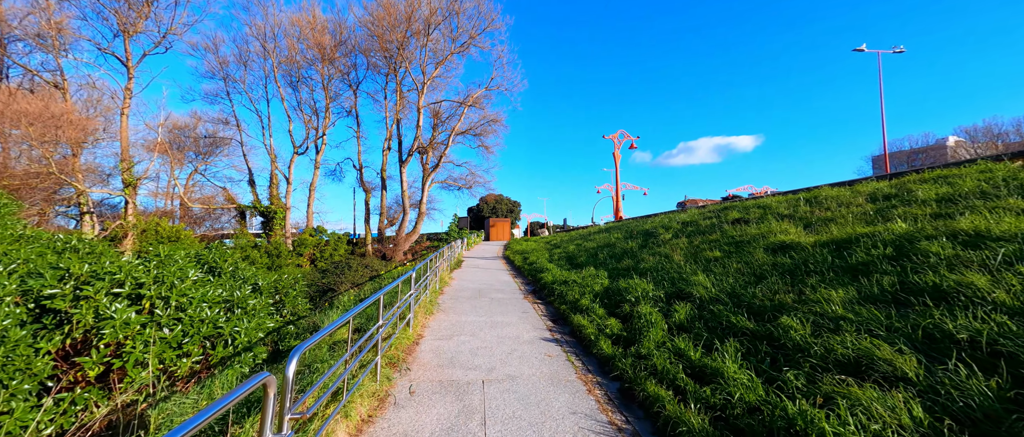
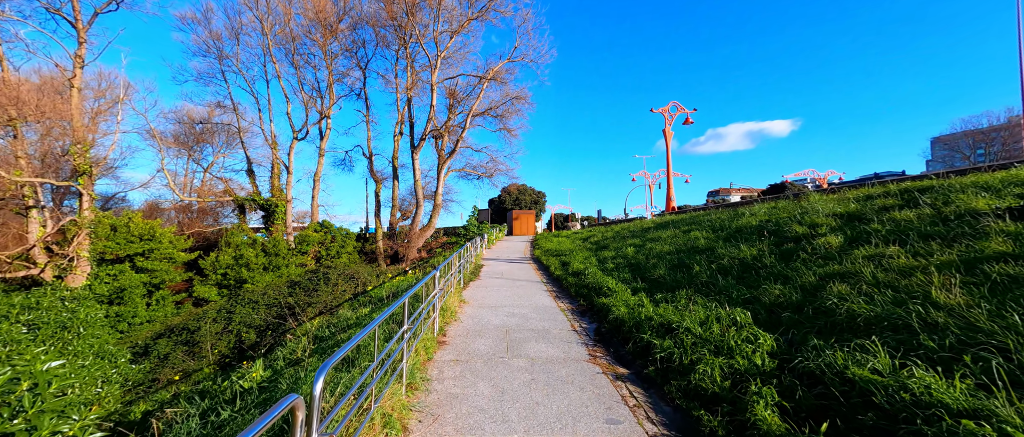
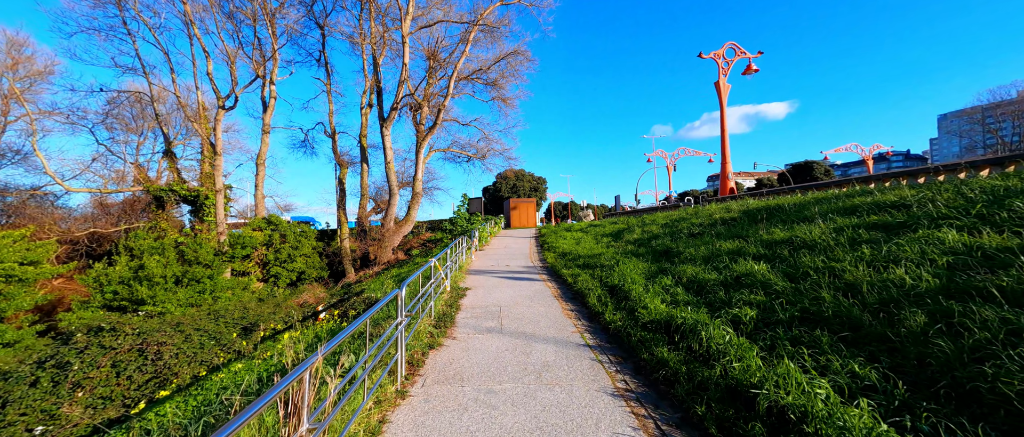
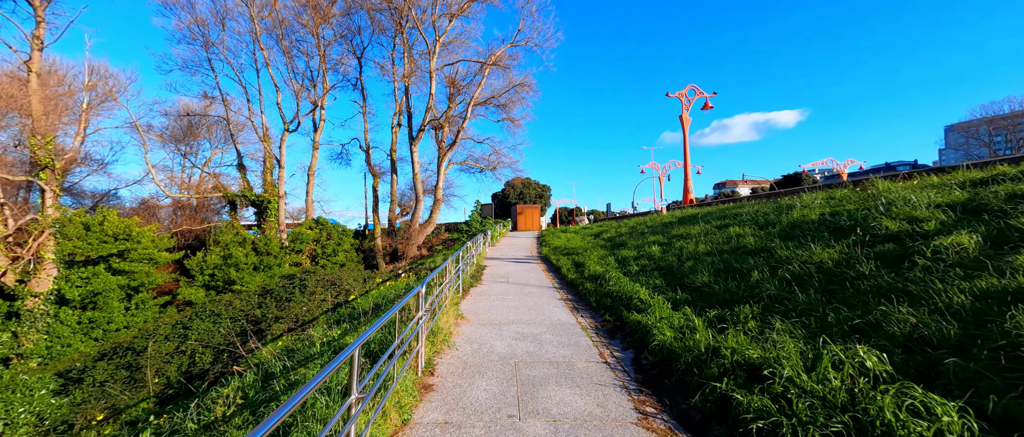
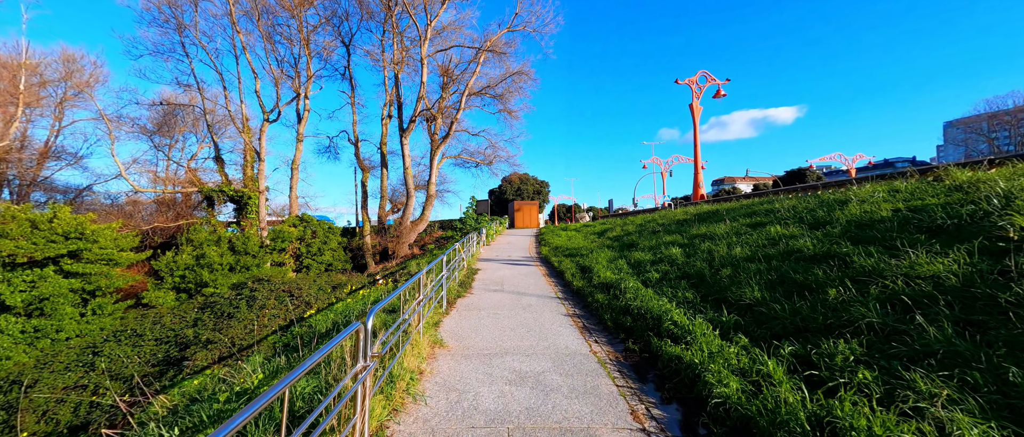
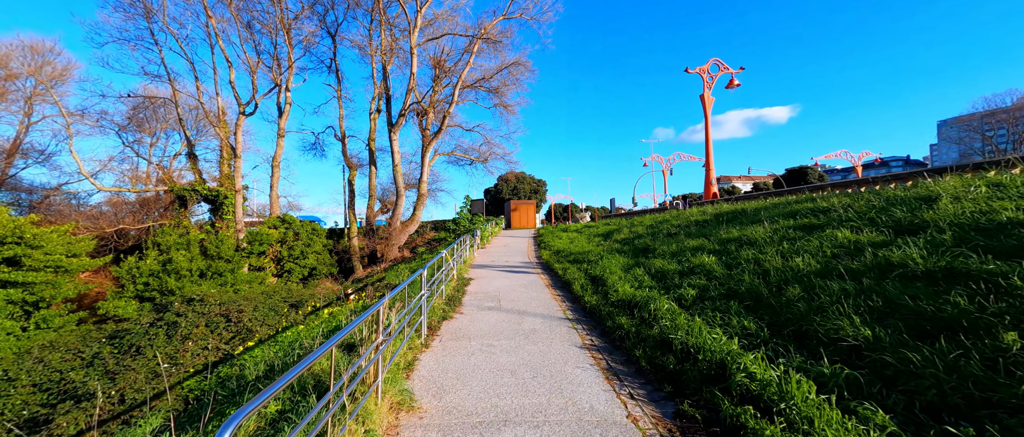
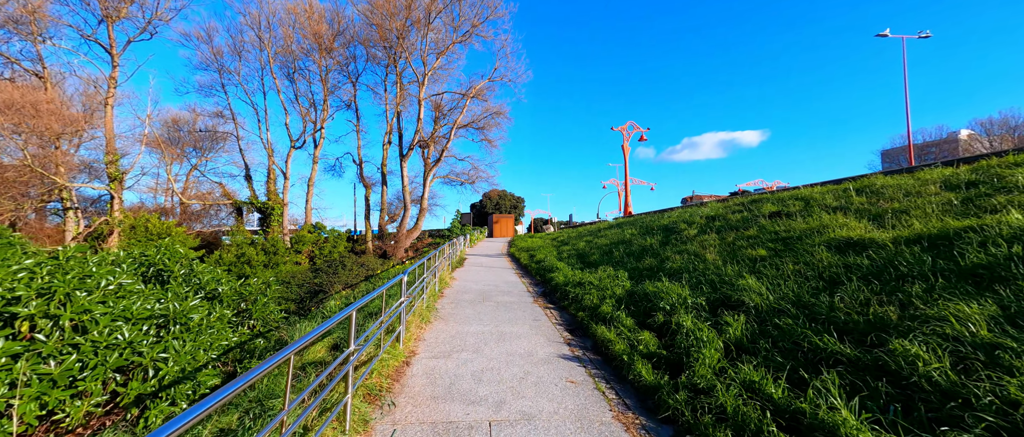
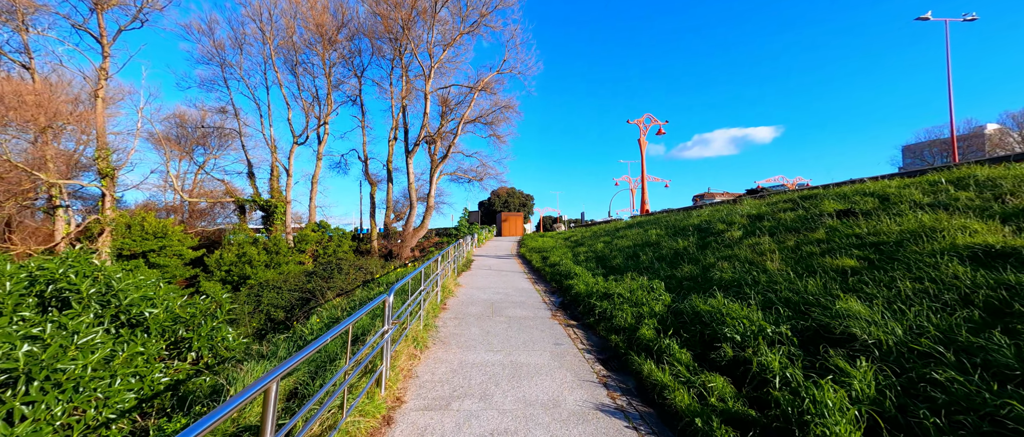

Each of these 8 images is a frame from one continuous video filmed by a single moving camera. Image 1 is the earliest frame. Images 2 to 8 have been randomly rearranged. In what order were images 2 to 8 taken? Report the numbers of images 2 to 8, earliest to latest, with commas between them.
7, 8, 2, 4, 5, 6, 3
